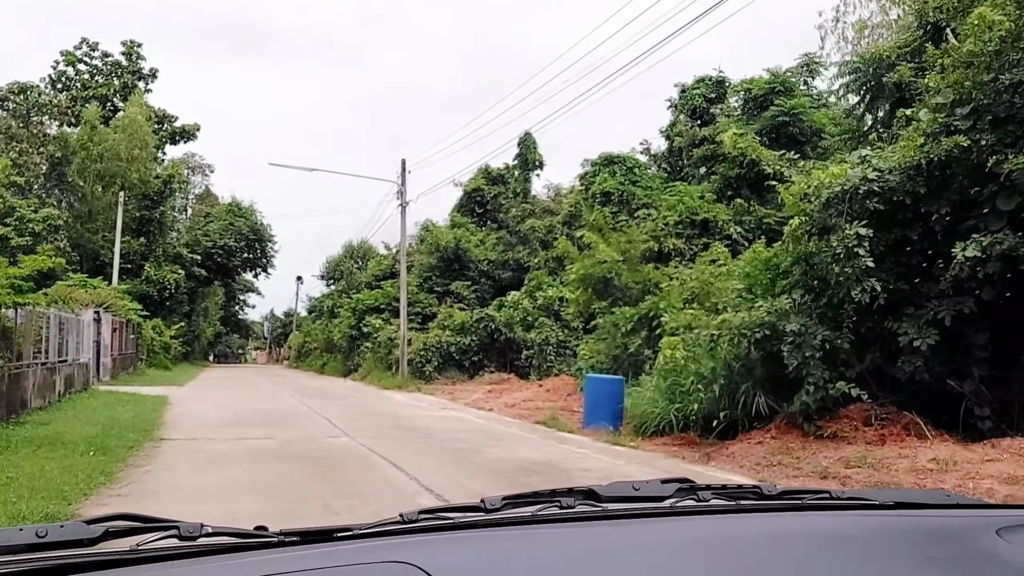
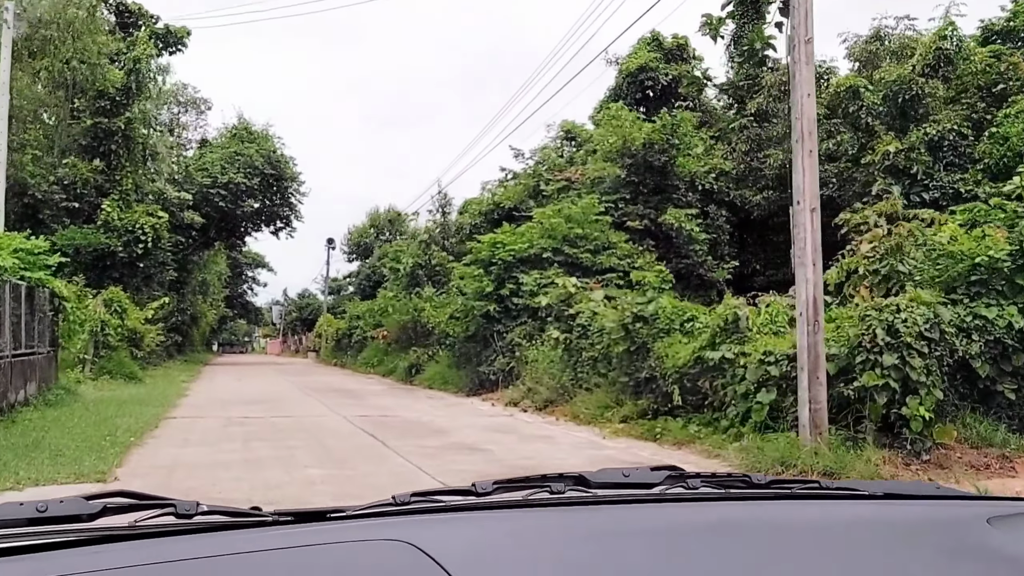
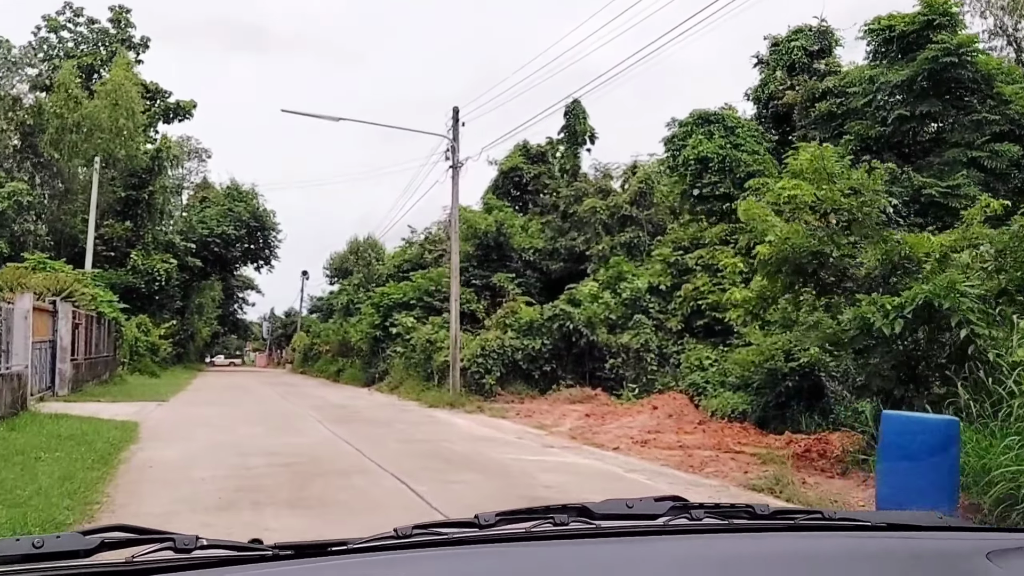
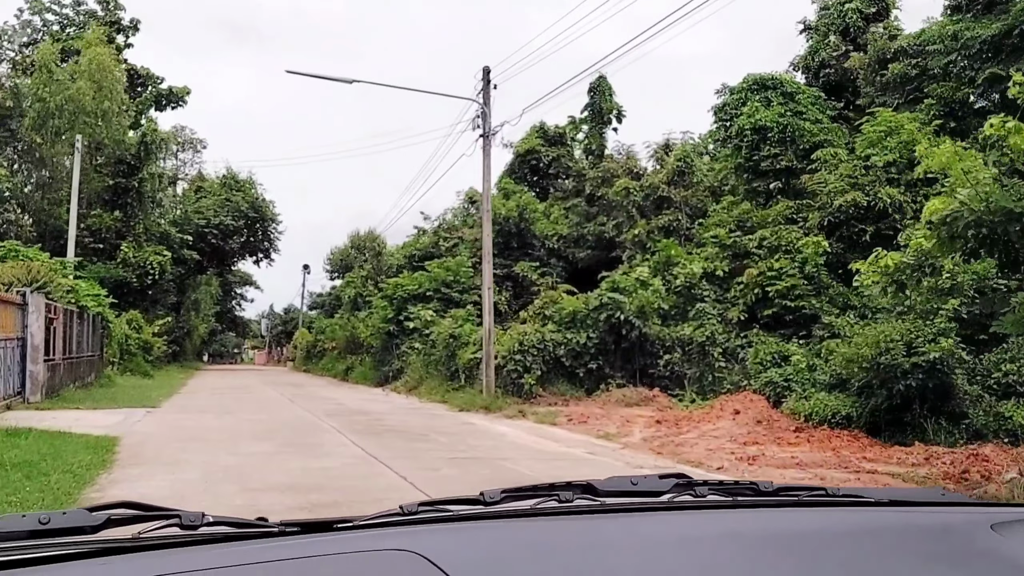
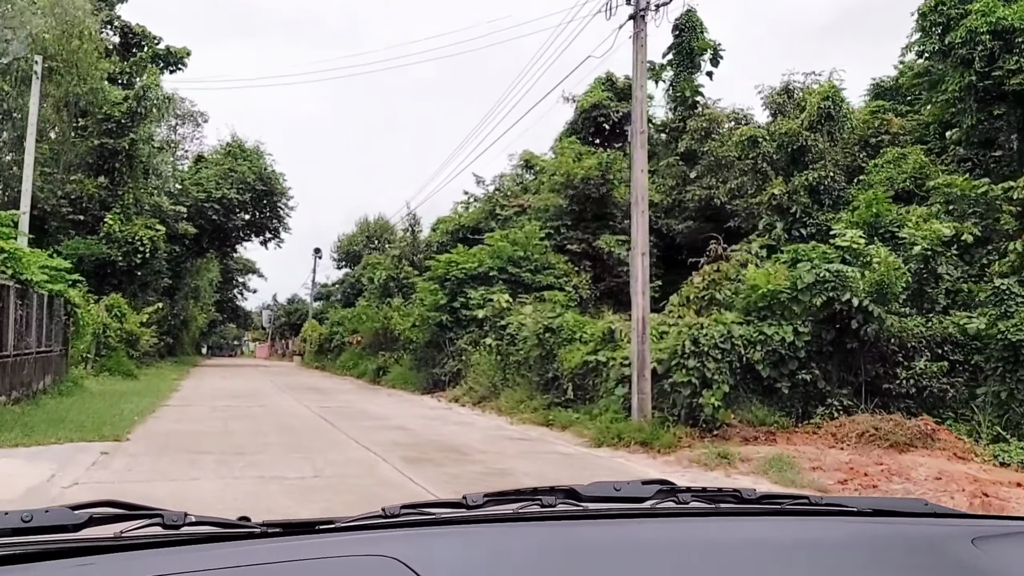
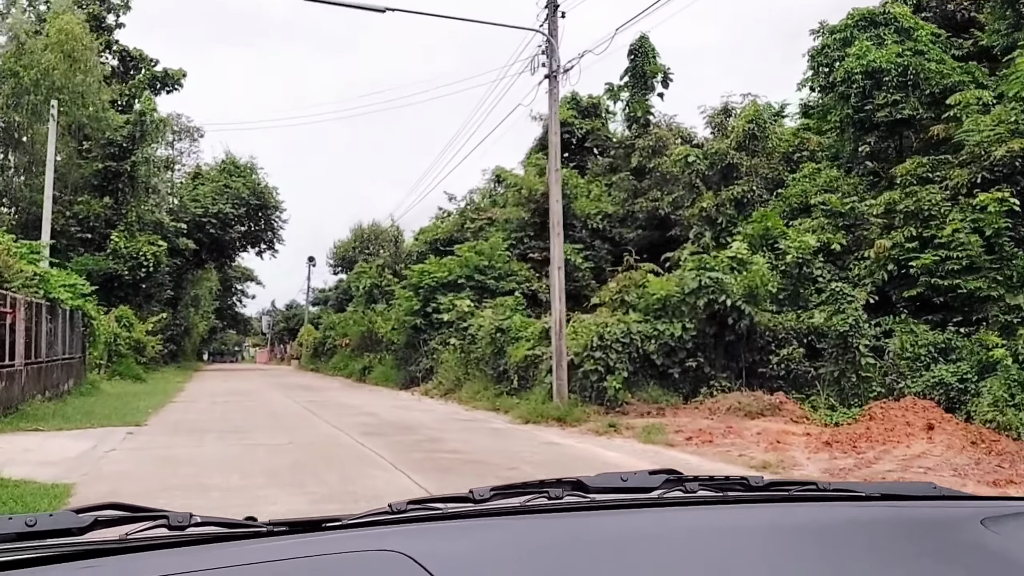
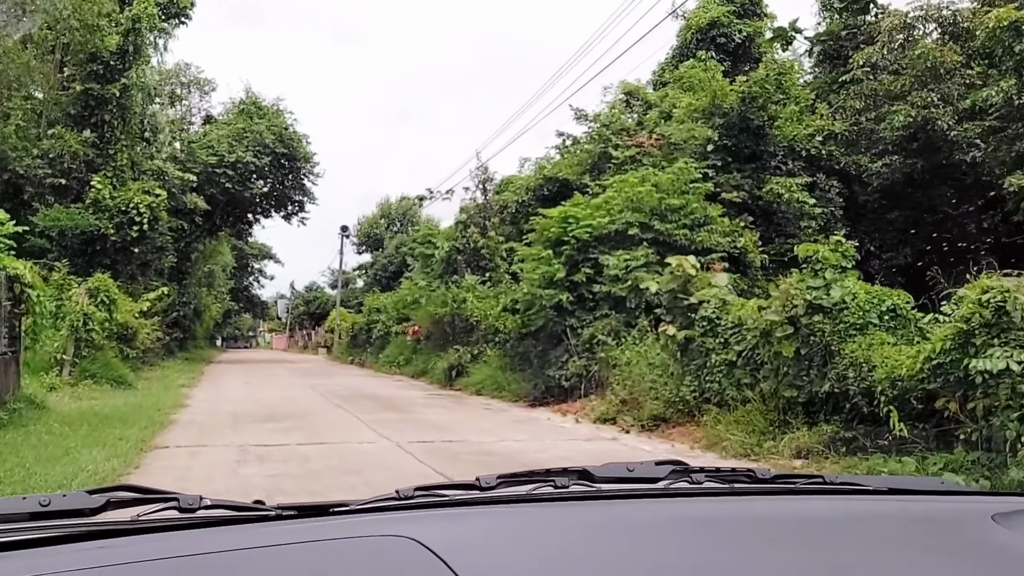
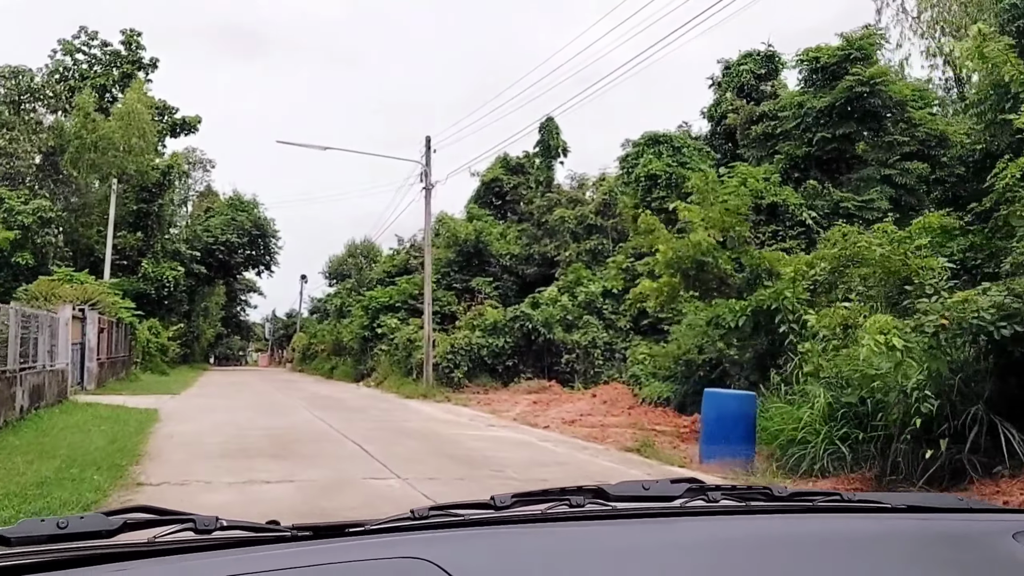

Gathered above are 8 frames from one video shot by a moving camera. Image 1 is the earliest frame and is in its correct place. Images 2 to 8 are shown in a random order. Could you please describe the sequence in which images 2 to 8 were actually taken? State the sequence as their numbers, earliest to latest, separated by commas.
8, 3, 4, 6, 5, 2, 7
